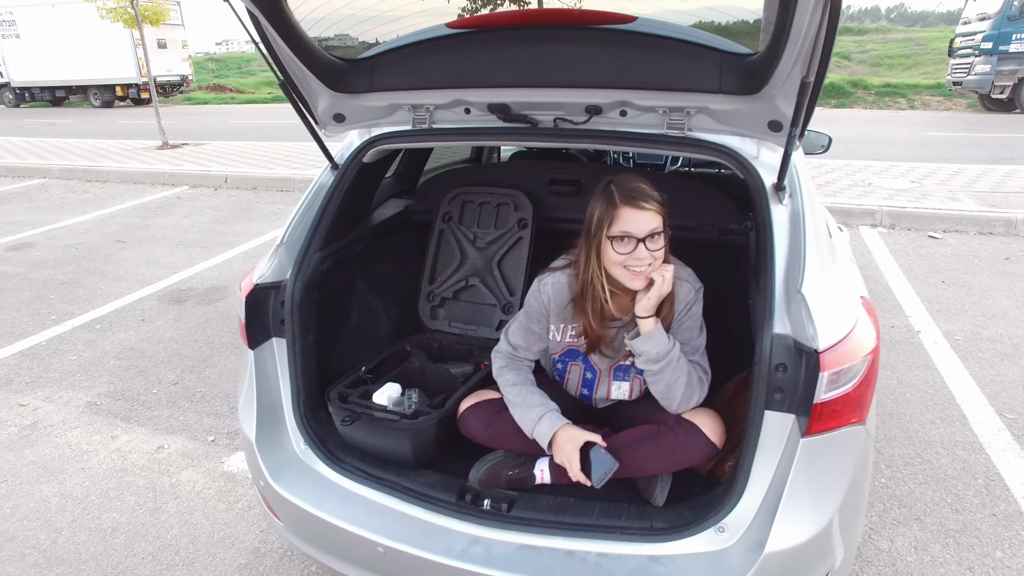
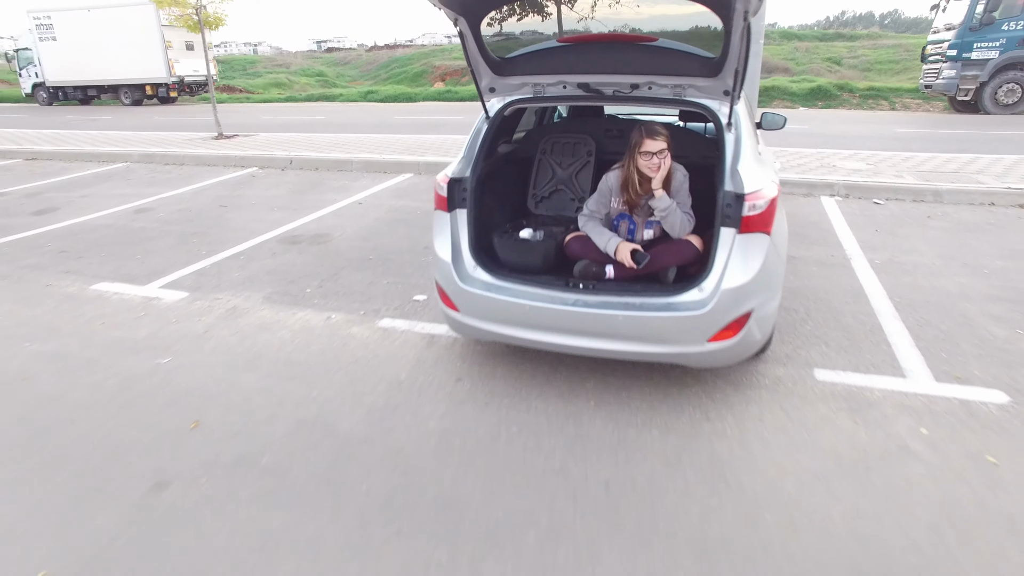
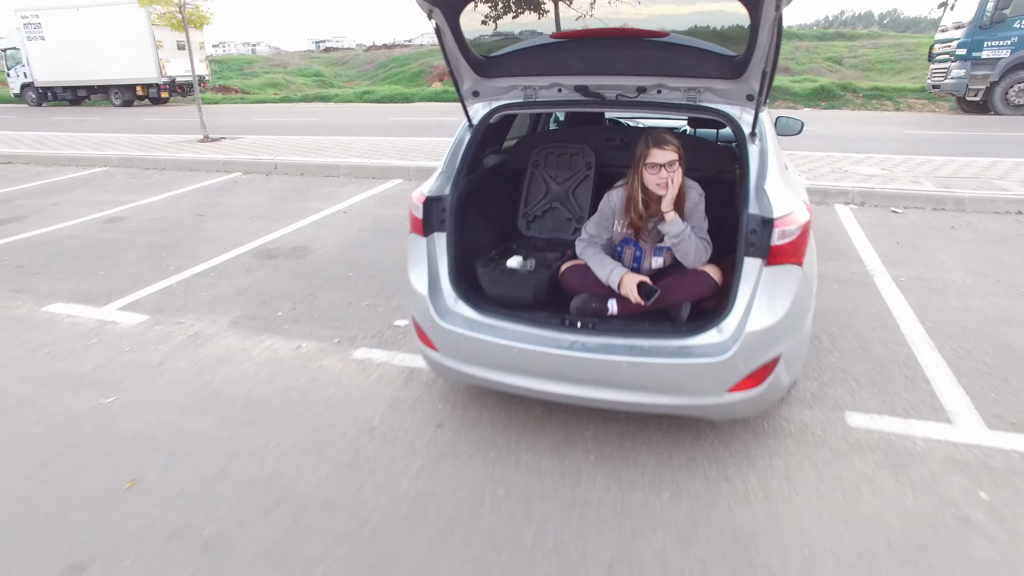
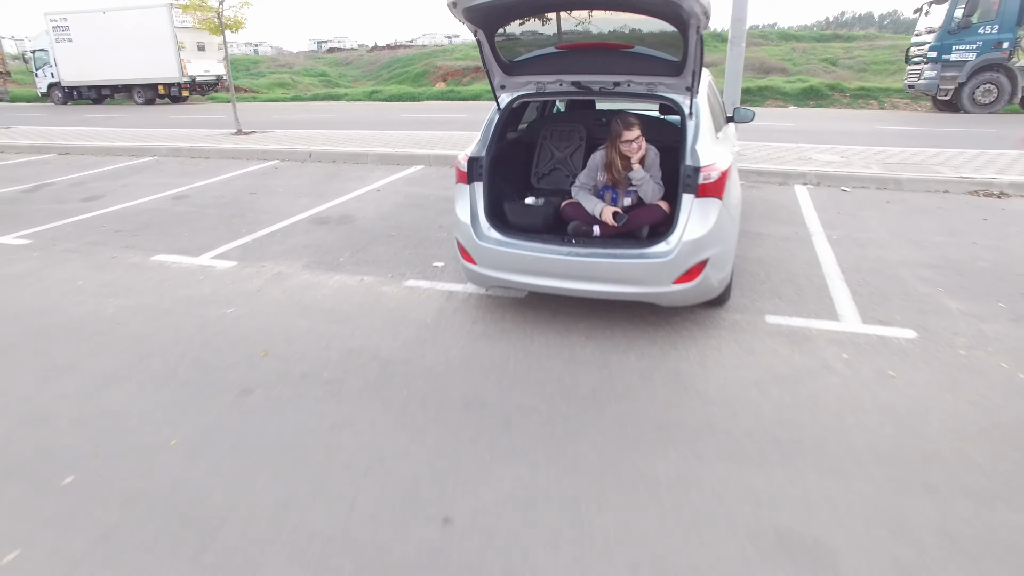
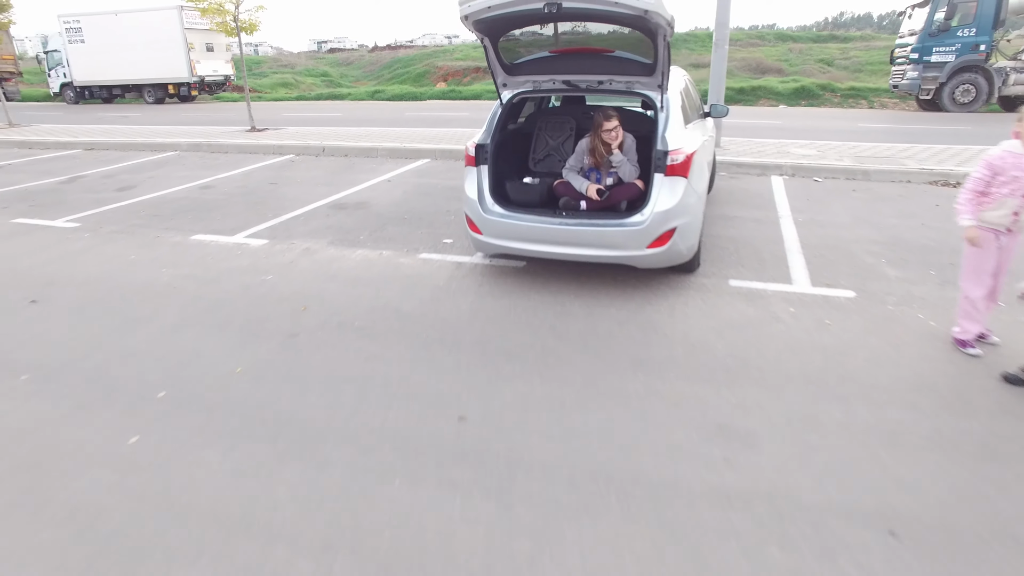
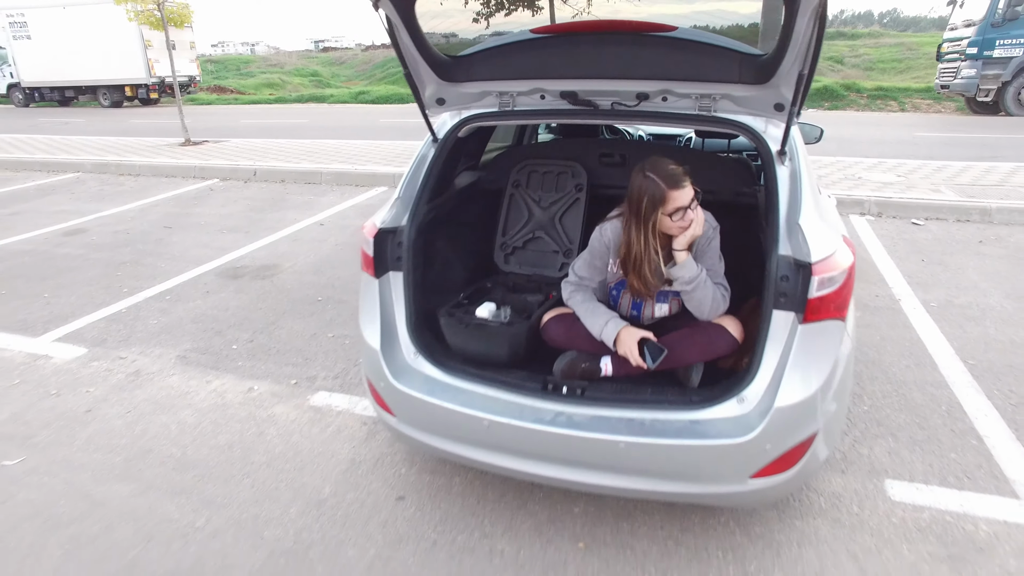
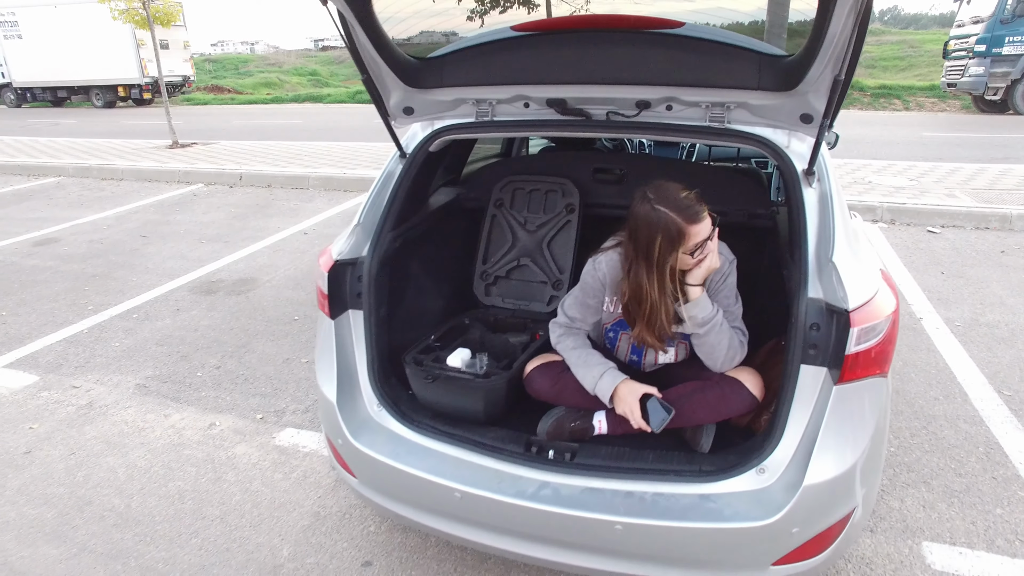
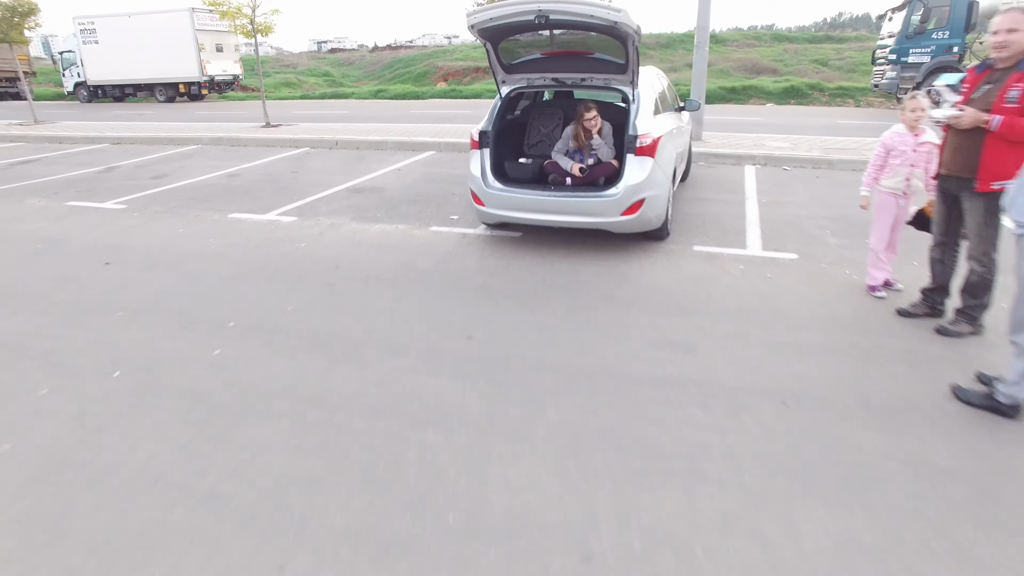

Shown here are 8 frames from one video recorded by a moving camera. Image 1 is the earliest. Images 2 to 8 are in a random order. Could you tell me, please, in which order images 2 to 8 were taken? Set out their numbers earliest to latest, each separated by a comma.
7, 6, 3, 2, 4, 5, 8
